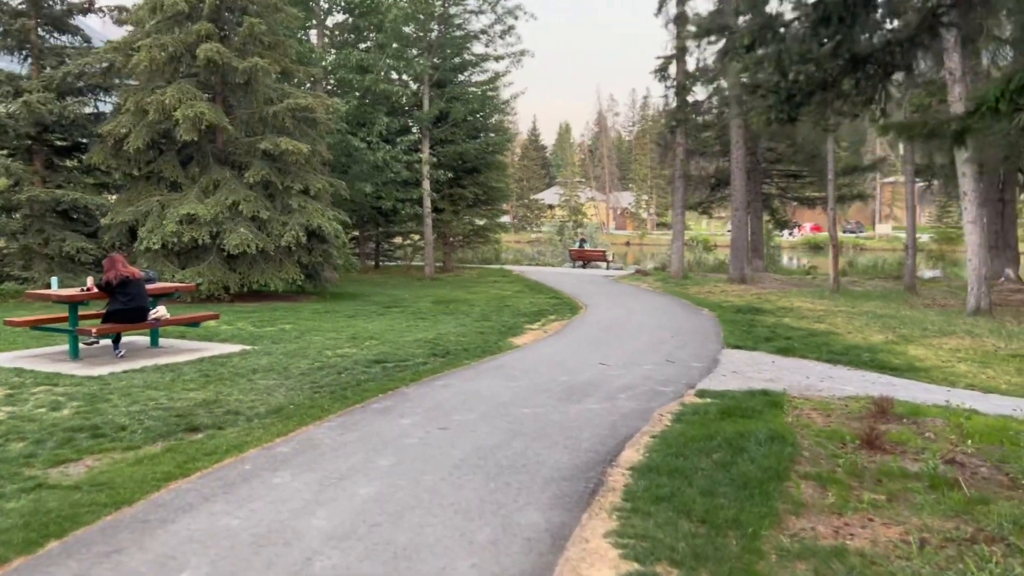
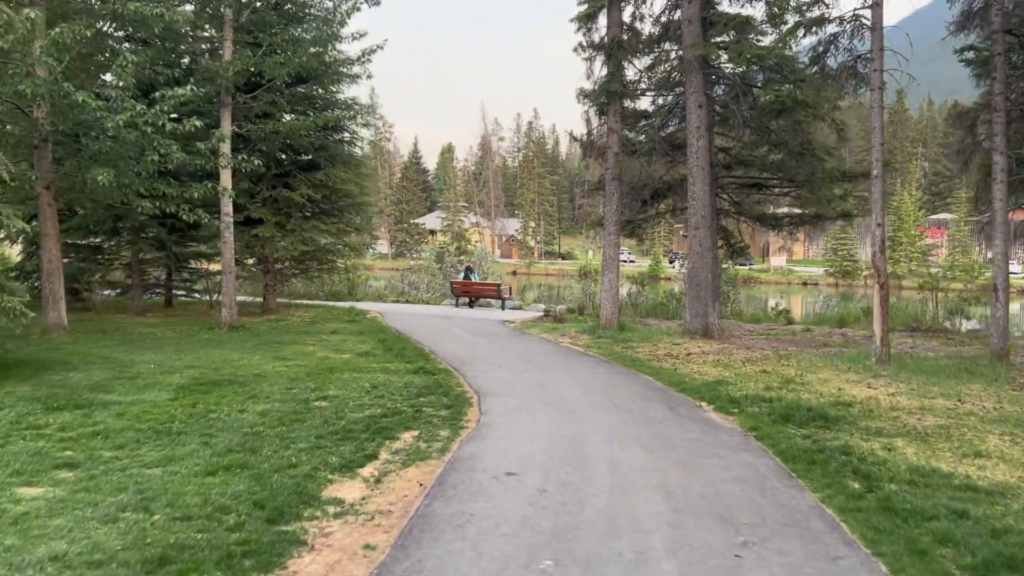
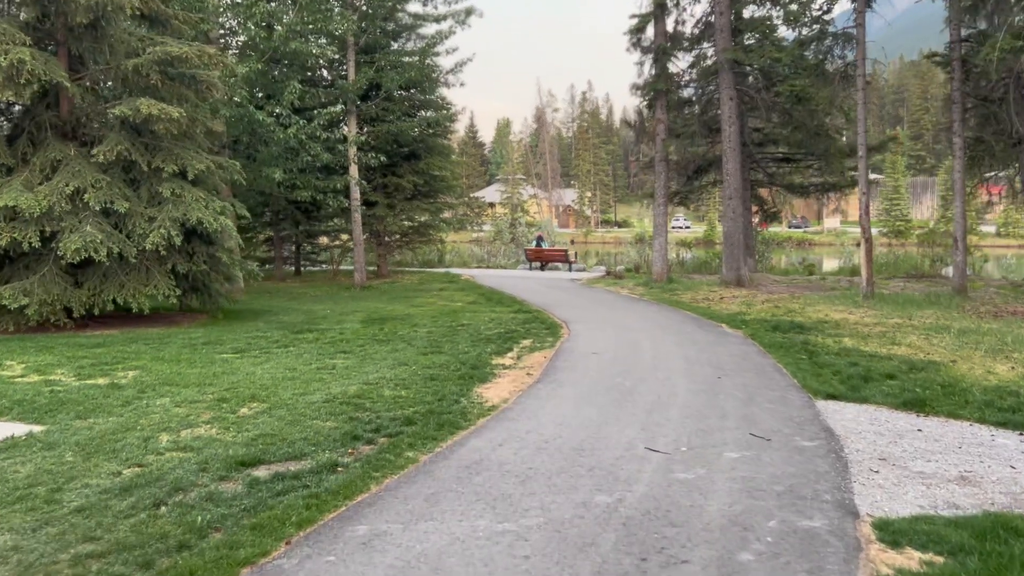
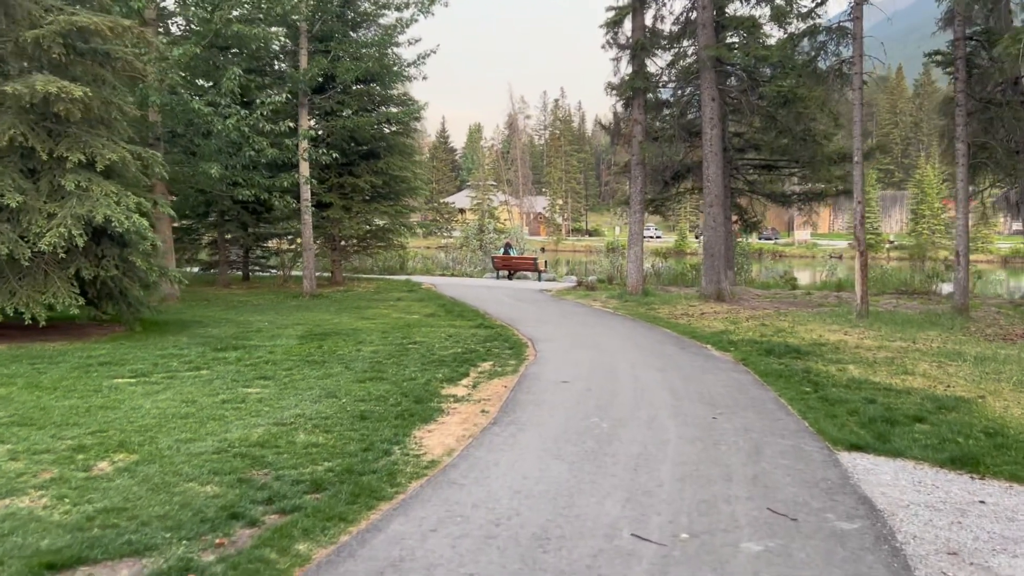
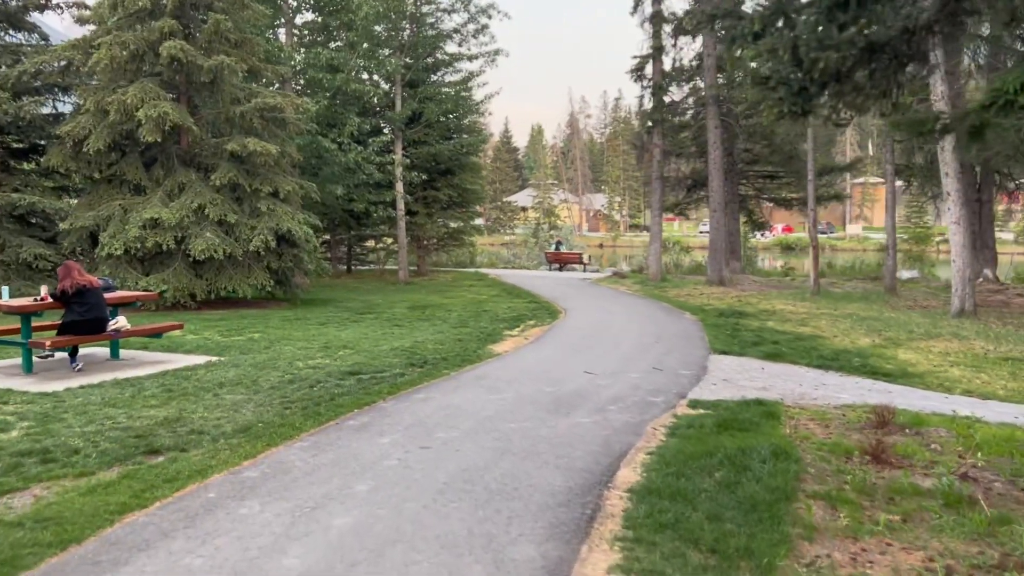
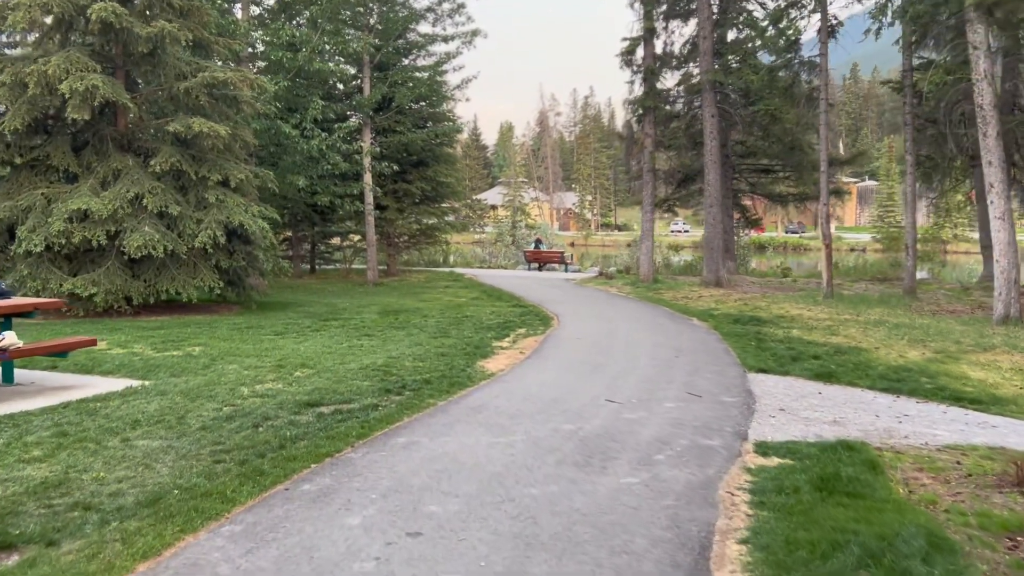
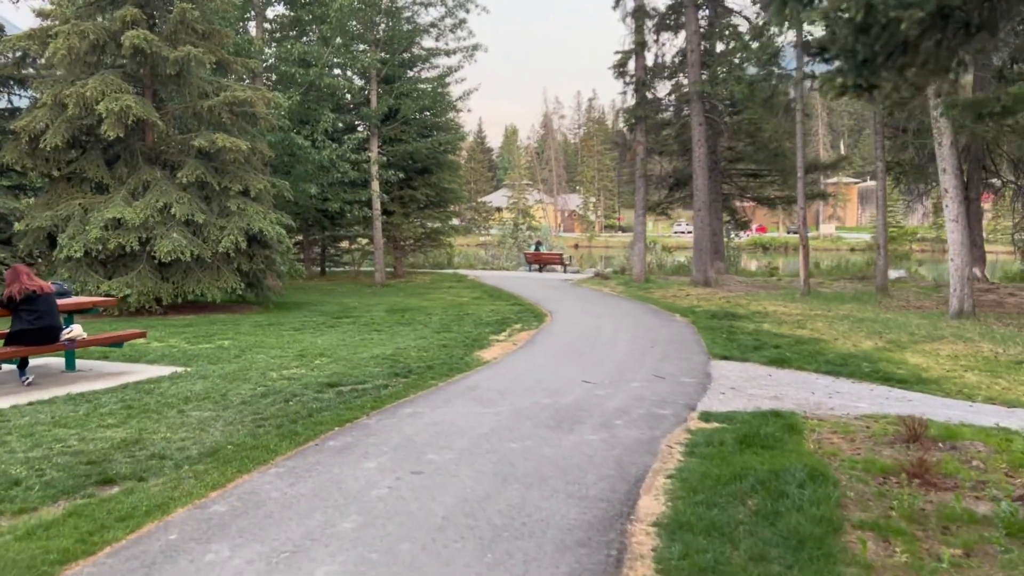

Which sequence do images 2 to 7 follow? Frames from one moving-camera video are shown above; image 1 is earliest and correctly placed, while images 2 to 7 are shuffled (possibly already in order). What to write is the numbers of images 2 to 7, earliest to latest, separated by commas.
5, 7, 6, 3, 4, 2
